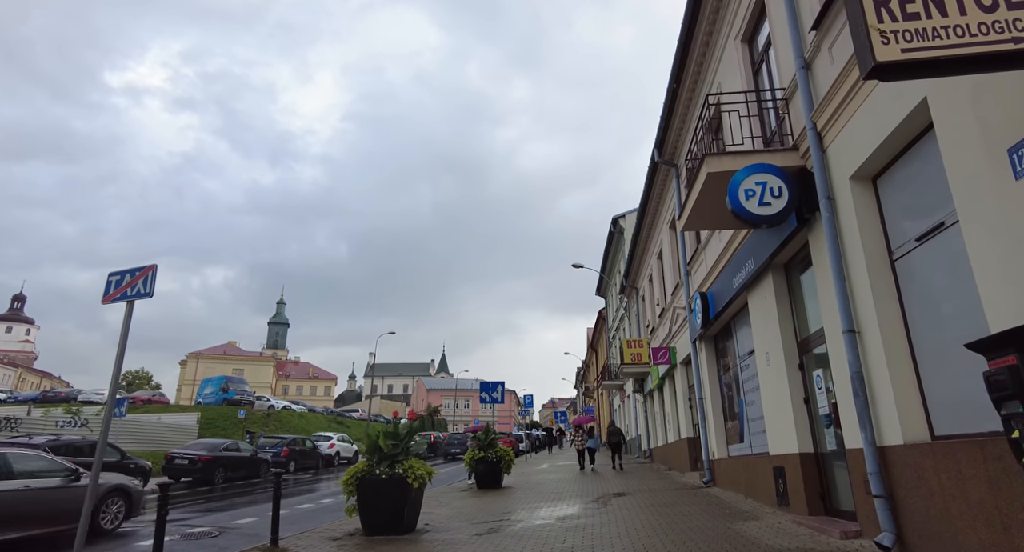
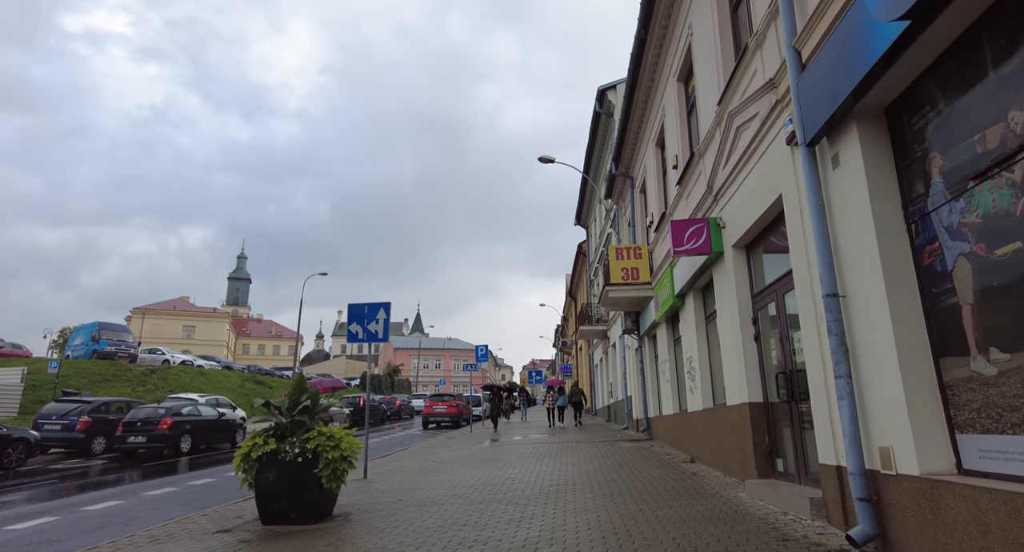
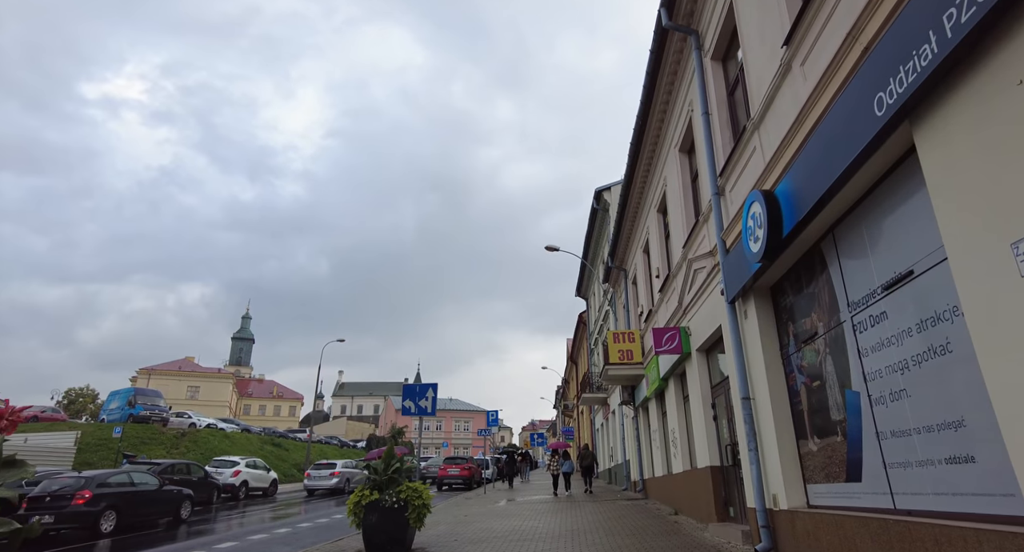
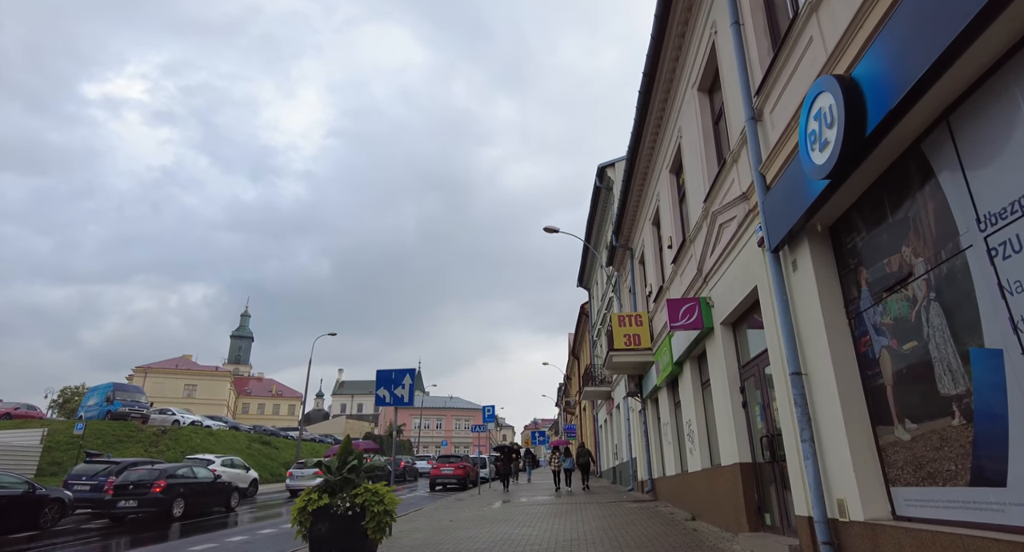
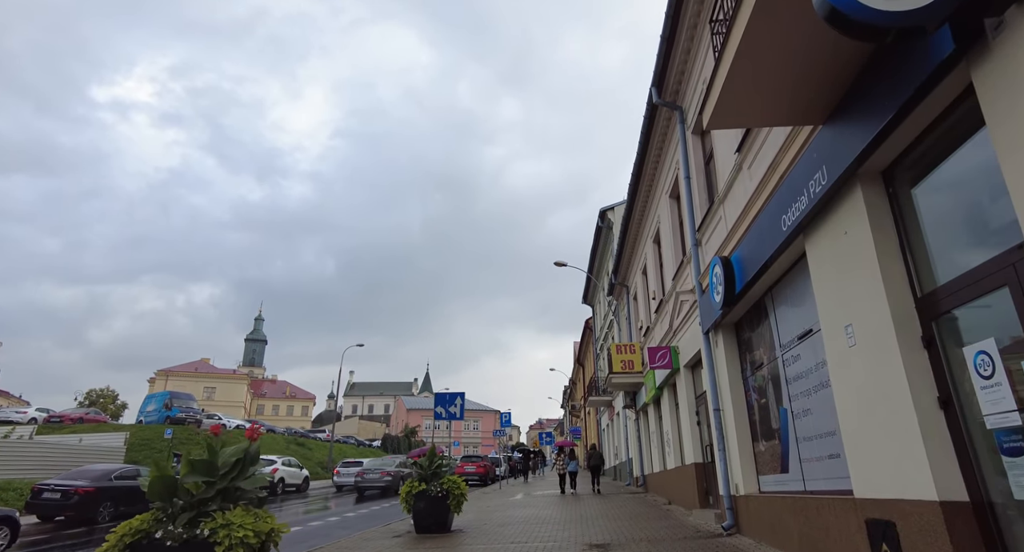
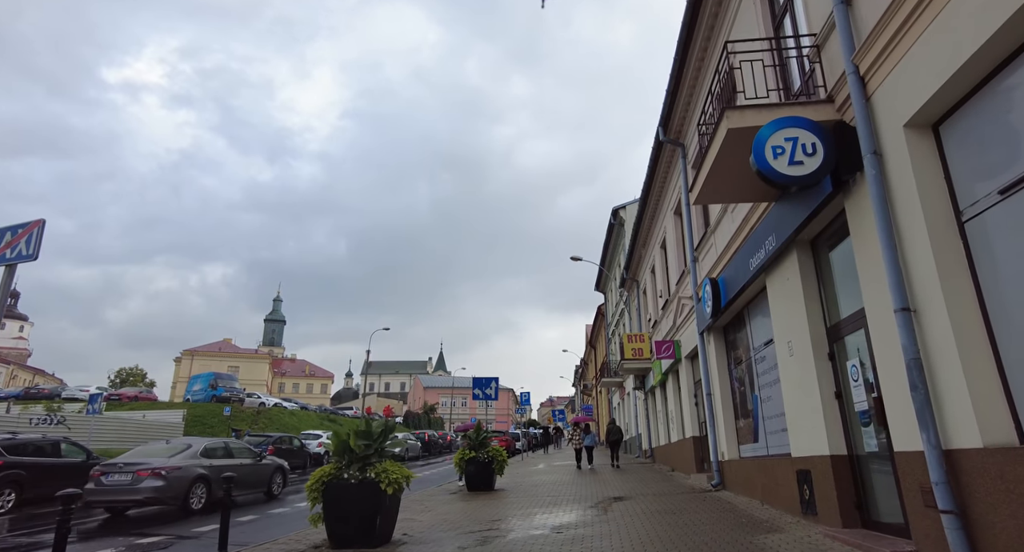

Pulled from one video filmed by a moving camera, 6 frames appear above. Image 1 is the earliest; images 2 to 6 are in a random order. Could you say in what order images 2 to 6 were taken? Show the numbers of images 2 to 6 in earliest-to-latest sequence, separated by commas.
6, 5, 3, 4, 2
